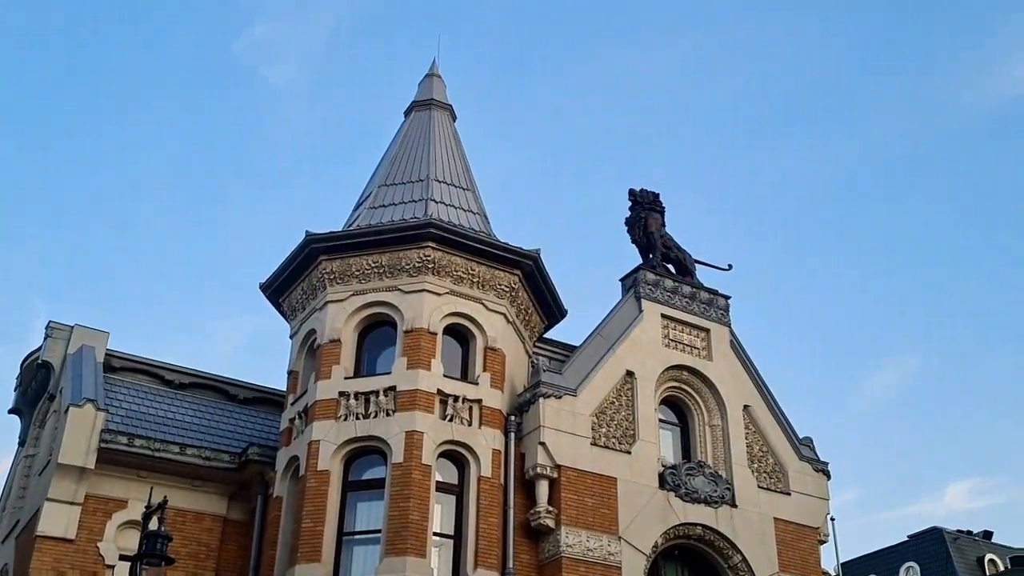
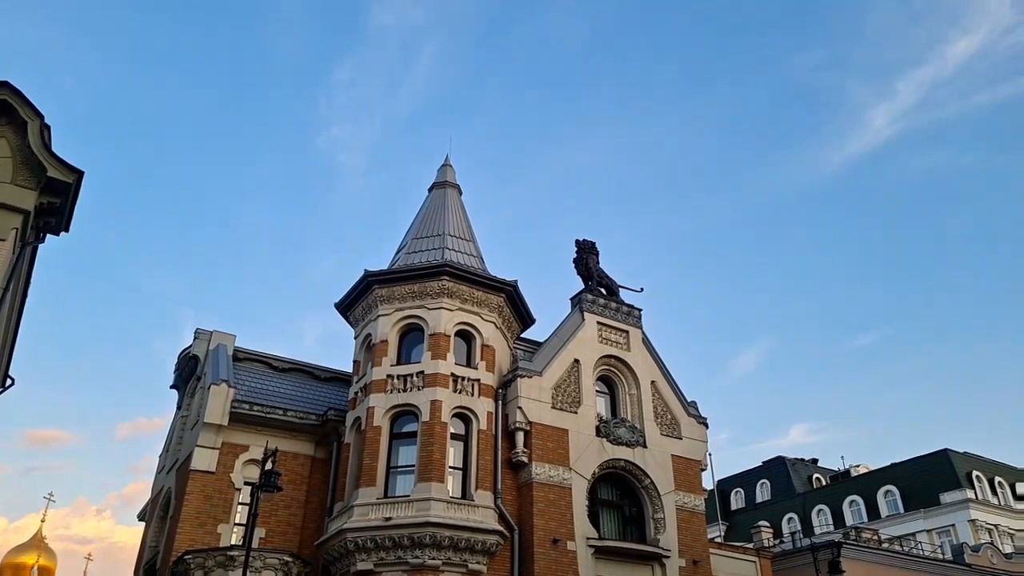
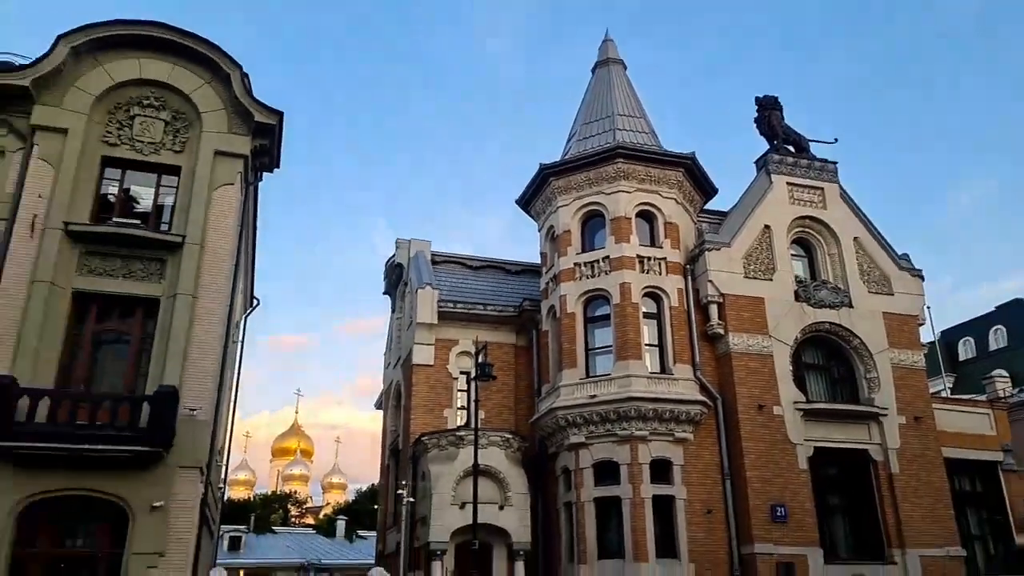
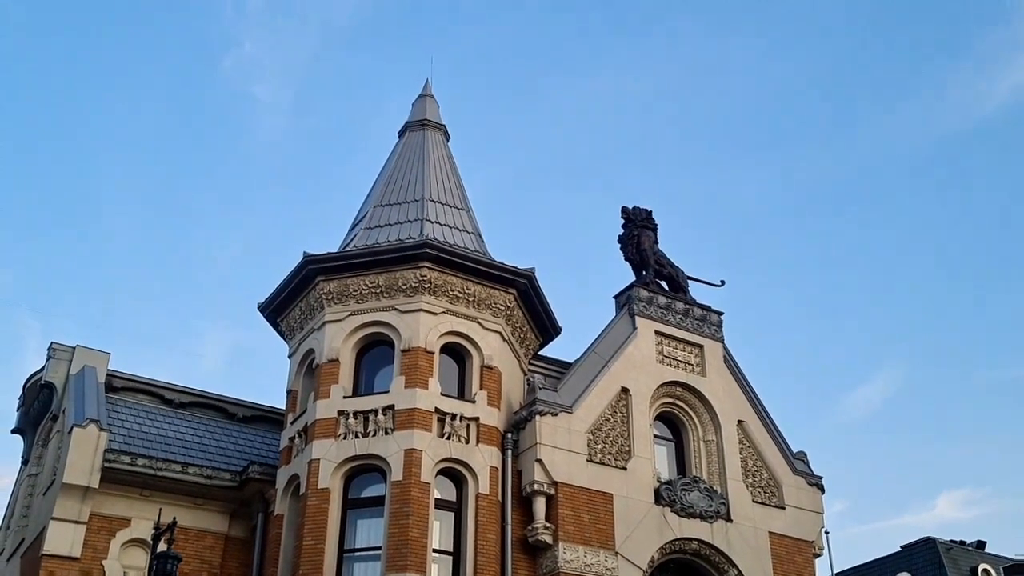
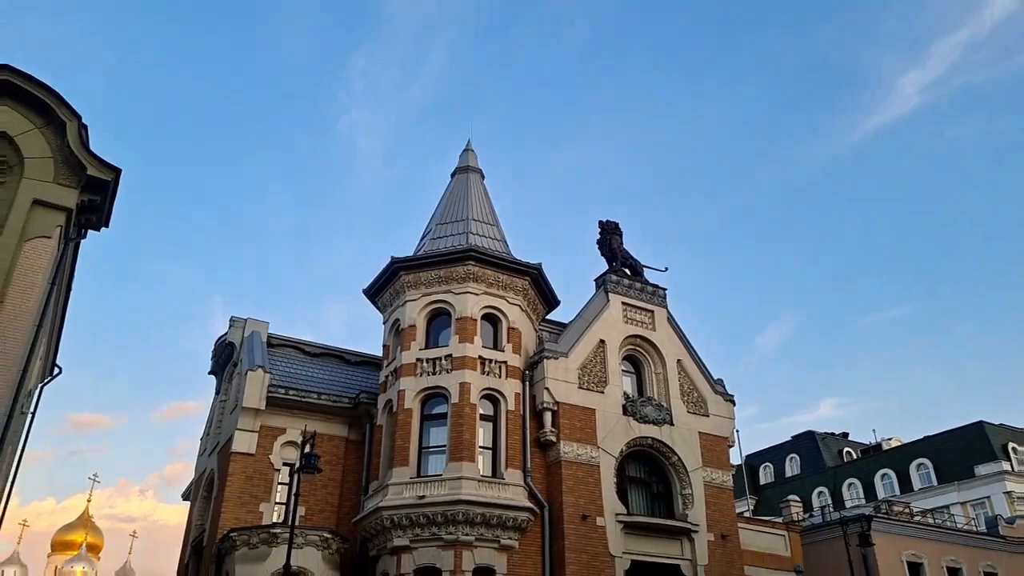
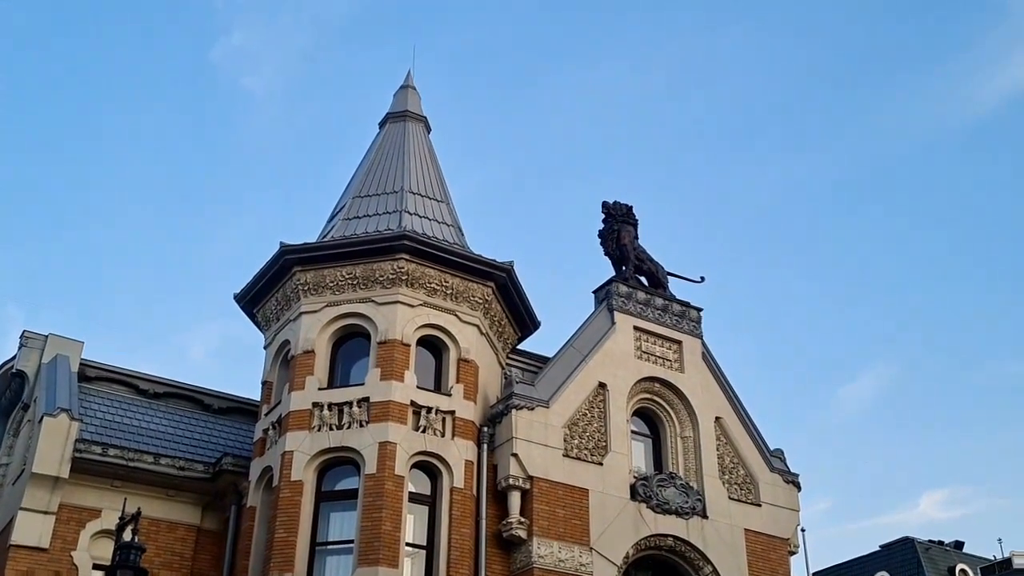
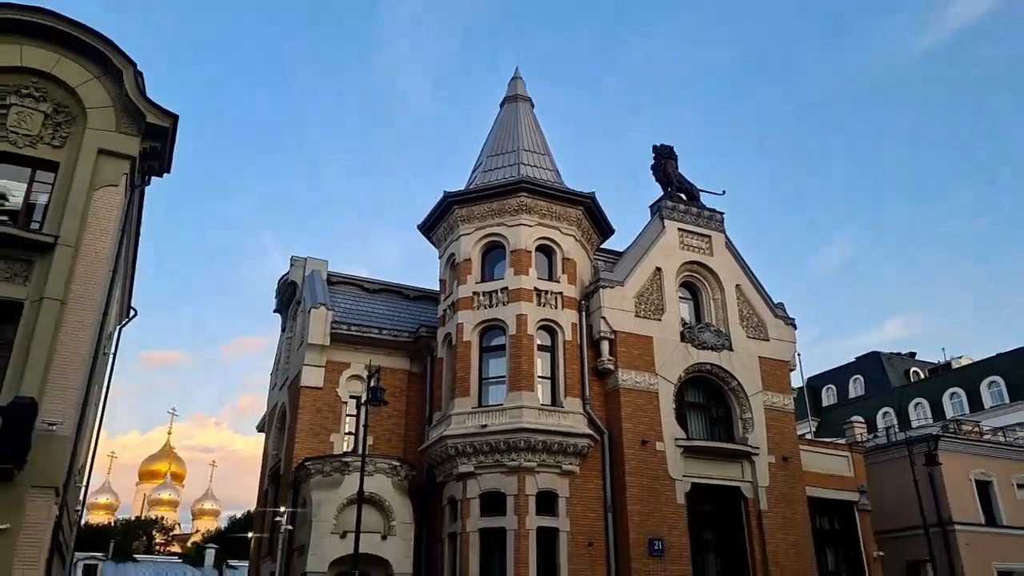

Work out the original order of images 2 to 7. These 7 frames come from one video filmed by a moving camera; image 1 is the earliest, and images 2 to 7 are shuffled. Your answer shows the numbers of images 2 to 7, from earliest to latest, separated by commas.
6, 4, 2, 5, 7, 3
